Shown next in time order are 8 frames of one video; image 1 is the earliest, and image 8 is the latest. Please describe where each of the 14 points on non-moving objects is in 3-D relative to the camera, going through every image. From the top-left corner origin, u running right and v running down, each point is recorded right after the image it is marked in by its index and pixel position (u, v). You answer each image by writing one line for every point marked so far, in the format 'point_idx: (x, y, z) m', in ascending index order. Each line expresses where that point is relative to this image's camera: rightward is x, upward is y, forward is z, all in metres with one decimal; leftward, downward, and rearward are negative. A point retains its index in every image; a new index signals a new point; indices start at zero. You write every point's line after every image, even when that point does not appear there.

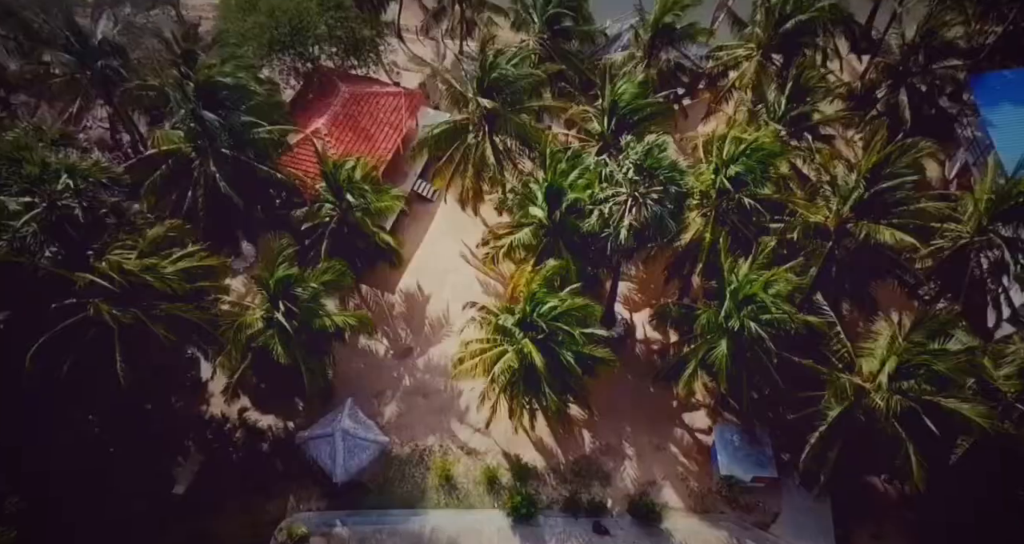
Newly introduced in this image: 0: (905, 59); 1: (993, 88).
0: (+10.4, +5.6, +16.5) m
1: (+12.8, +4.8, +16.7) m
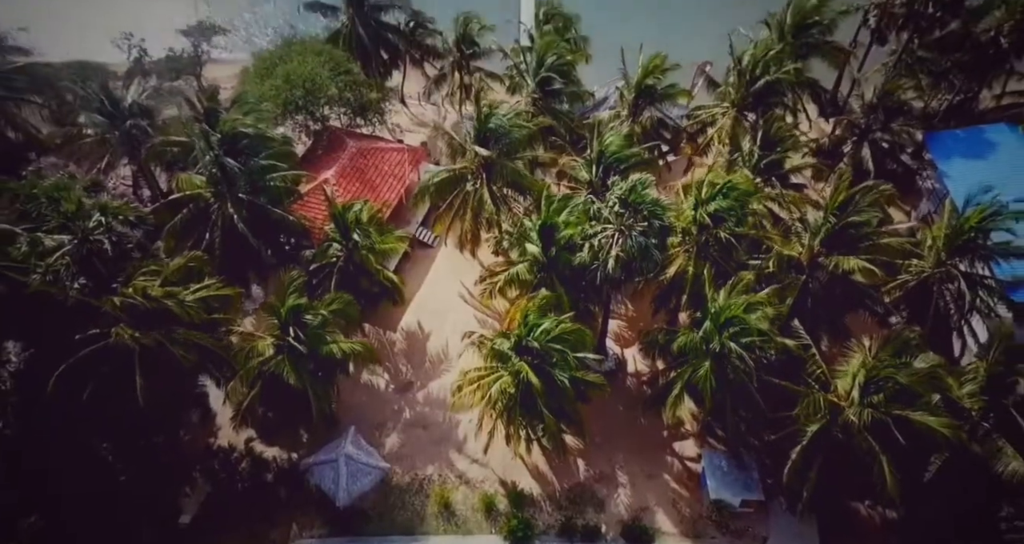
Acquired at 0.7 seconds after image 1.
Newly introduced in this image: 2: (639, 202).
0: (+10.3, +4.5, +18.2) m
1: (+12.7, +3.7, +18.3) m
2: (+2.8, +1.6, +13.5) m
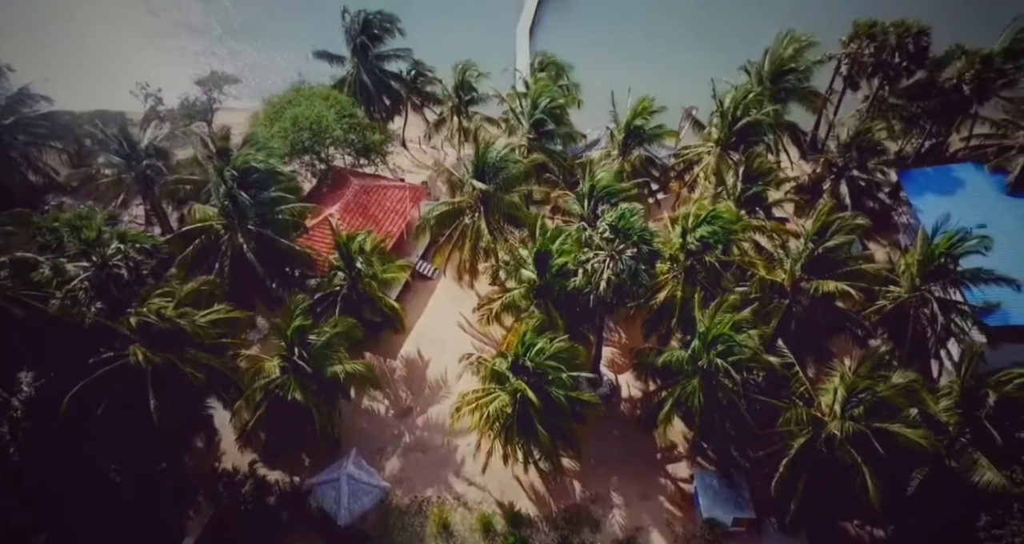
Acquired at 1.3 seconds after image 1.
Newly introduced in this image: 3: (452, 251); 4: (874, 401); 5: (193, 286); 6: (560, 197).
0: (+10.1, +3.6, +19.3) m
1: (+12.6, +2.8, +19.4) m
2: (+2.7, +1.1, +14.4) m
3: (-1.7, +0.6, +17.2) m
4: (+7.3, -2.6, +12.7) m
5: (-7.4, -0.3, +14.7) m
6: (+1.2, +2.0, +17.0) m
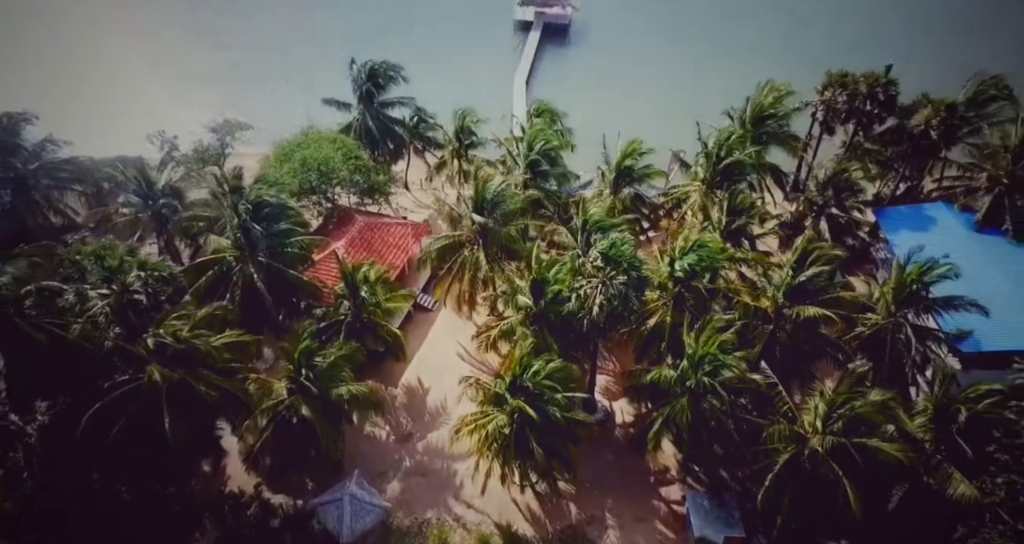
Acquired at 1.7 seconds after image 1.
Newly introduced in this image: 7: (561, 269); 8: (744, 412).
0: (+10.1, +2.6, +20.6) m
1: (+12.5, +1.8, +20.6) m
2: (+2.7, +0.5, +15.4) m
3: (-1.7, -0.3, +18.1) m
4: (+7.3, -3.1, +13.4) m
5: (-7.5, -1.0, +15.5) m
6: (+1.1, +1.2, +18.0) m
7: (+1.2, +0.1, +15.6) m
8: (+5.4, -3.3, +14.8) m
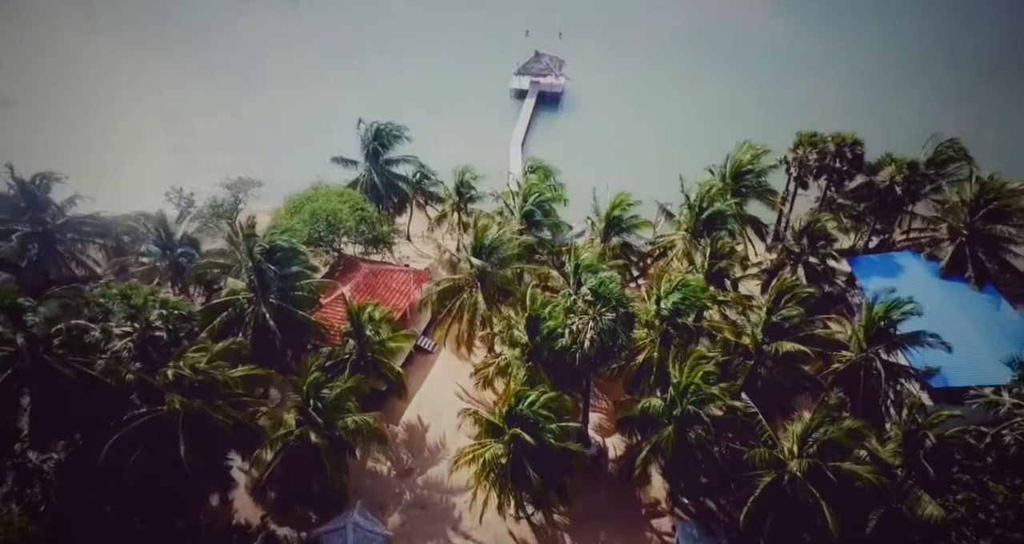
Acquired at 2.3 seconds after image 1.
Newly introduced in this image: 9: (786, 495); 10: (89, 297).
0: (+9.9, +1.0, +22.0) m
1: (+12.4, +0.2, +22.0) m
2: (+2.6, -0.6, +16.6) m
3: (-1.8, -1.5, +19.2) m
4: (+7.2, -3.9, +14.3) m
5: (-7.6, -2.0, +16.6) m
6: (+1.0, -0.1, +19.3) m
7: (+1.1, -1.0, +16.8) m
8: (+5.3, -4.2, +15.7) m
9: (+6.3, -5.1, +14.5) m
10: (-11.8, -0.7, +17.6) m
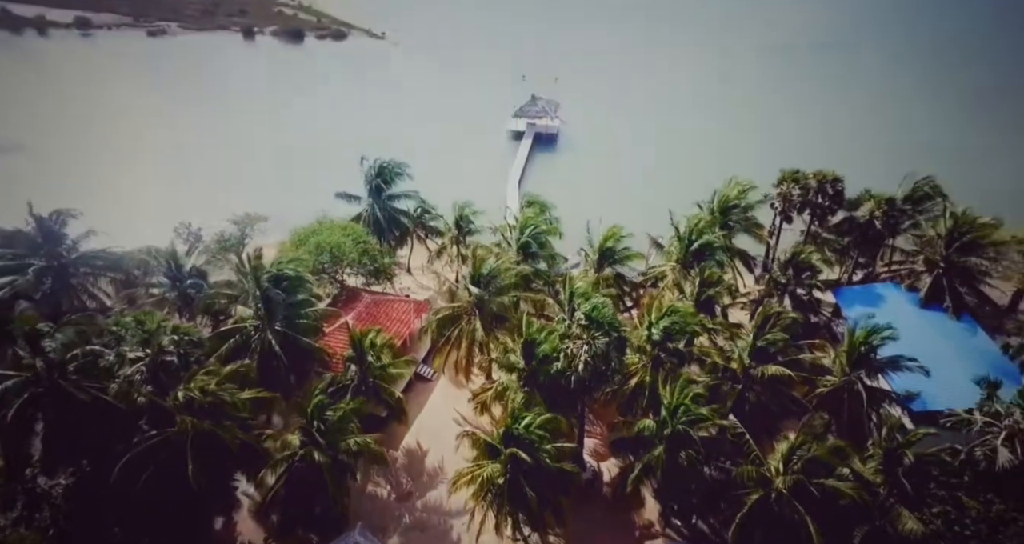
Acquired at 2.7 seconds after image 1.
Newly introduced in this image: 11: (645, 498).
0: (+9.8, -0.1, +23.0) m
1: (+12.3, -0.9, +22.9) m
2: (+2.5, -1.3, +17.5) m
3: (-1.9, -2.4, +19.9) m
4: (+7.1, -4.5, +15.0) m
5: (-7.7, -2.7, +17.2) m
6: (+0.9, -1.0, +20.1) m
7: (+1.1, -1.7, +17.5) m
8: (+5.3, -4.9, +16.3) m
9: (+6.2, -5.8, +15.0) m
10: (-11.9, -1.5, +18.3) m
11: (+3.8, -6.4, +17.9) m
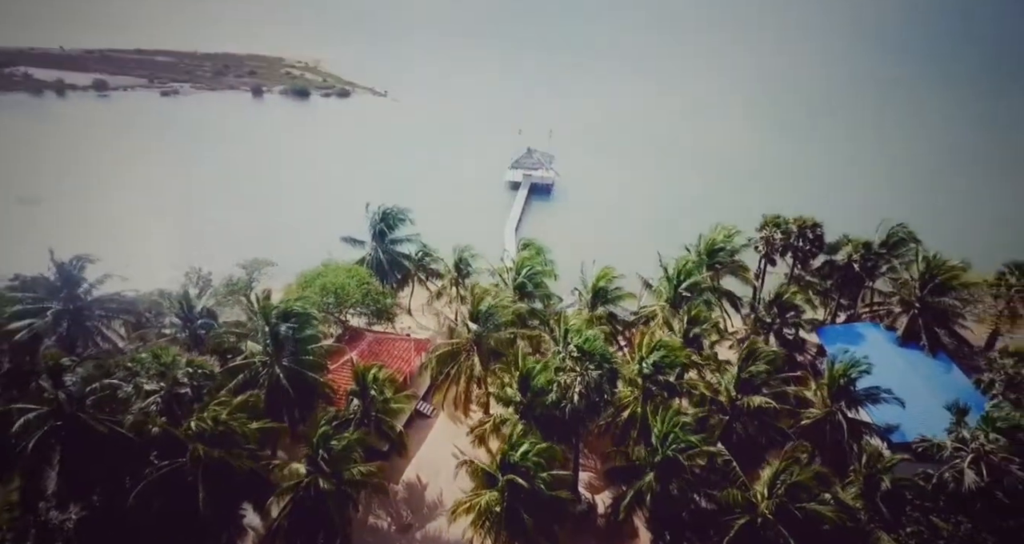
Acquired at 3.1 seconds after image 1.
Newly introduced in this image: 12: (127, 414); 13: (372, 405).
0: (+9.7, -1.6, +24.1) m
1: (+12.1, -2.4, +24.0) m
2: (+2.4, -2.4, +18.5) m
3: (-2.0, -3.7, +20.8) m
4: (+7.0, -5.3, +15.7) m
5: (-7.7, -3.7, +18.1) m
6: (+0.8, -2.3, +21.1) m
7: (+1.0, -2.8, +18.5) m
8: (+5.2, -5.9, +17.0) m
9: (+6.1, -6.6, +15.7) m
10: (-12.0, -2.6, +19.2) m
11: (+3.7, -7.5, +18.5) m
12: (-10.6, -3.8, +17.3) m
13: (-4.3, -4.2, +19.7) m
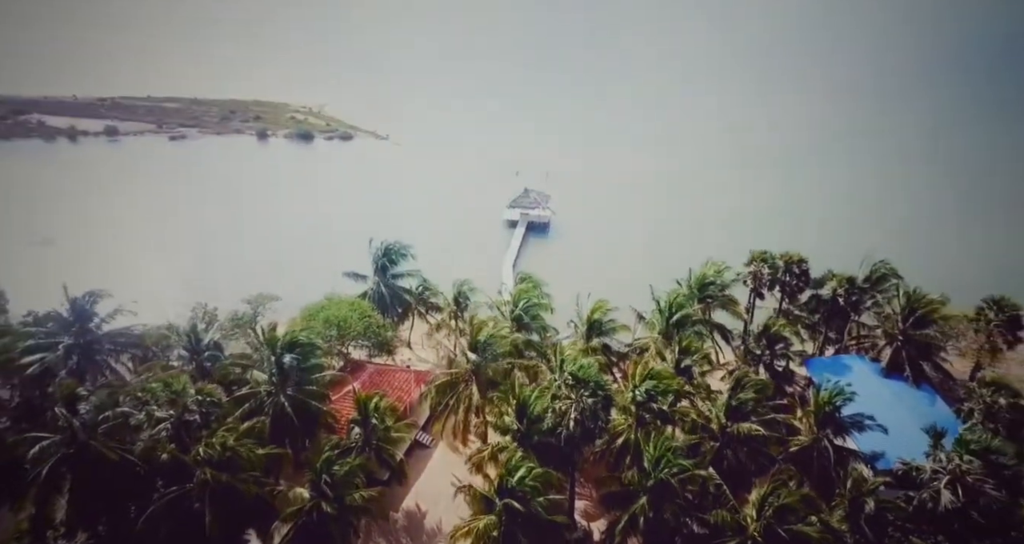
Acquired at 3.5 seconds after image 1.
0: (+9.6, -2.9, +24.9) m
1: (+12.0, -3.7, +24.8) m
2: (+2.3, -3.3, +19.2) m
3: (-2.1, -4.8, +21.5) m
4: (+7.0, -6.1, +16.3) m
5: (-7.8, -4.7, +18.7) m
6: (+0.7, -3.4, +21.9) m
7: (+0.9, -3.8, +19.2) m
8: (+5.1, -6.7, +17.6) m
9: (+6.1, -7.4, +16.2) m
10: (-12.1, -3.6, +19.8) m
11: (+3.6, -8.5, +18.9) m
12: (-10.6, -4.7, +17.9) m
13: (-4.4, -5.2, +20.3) m
